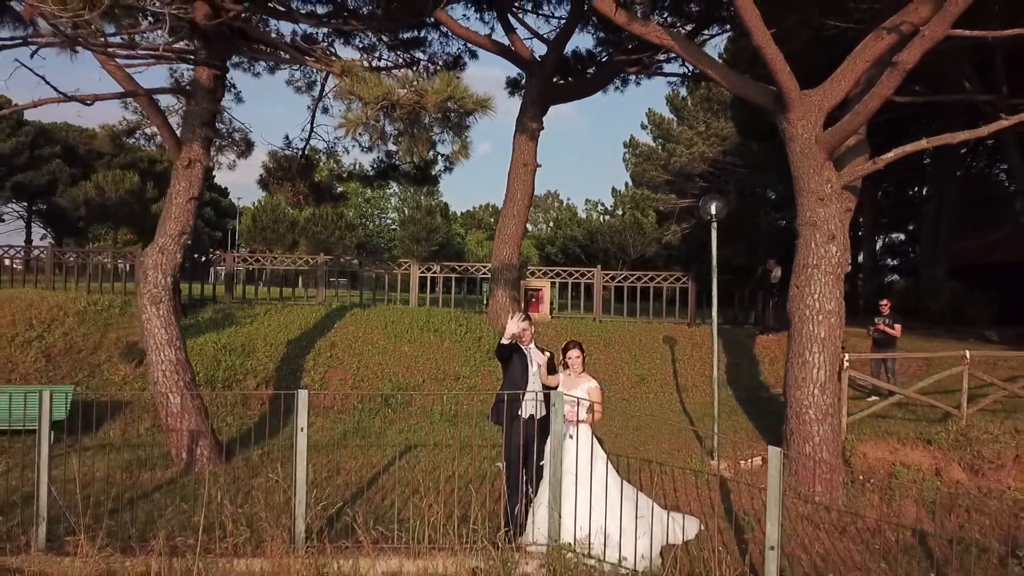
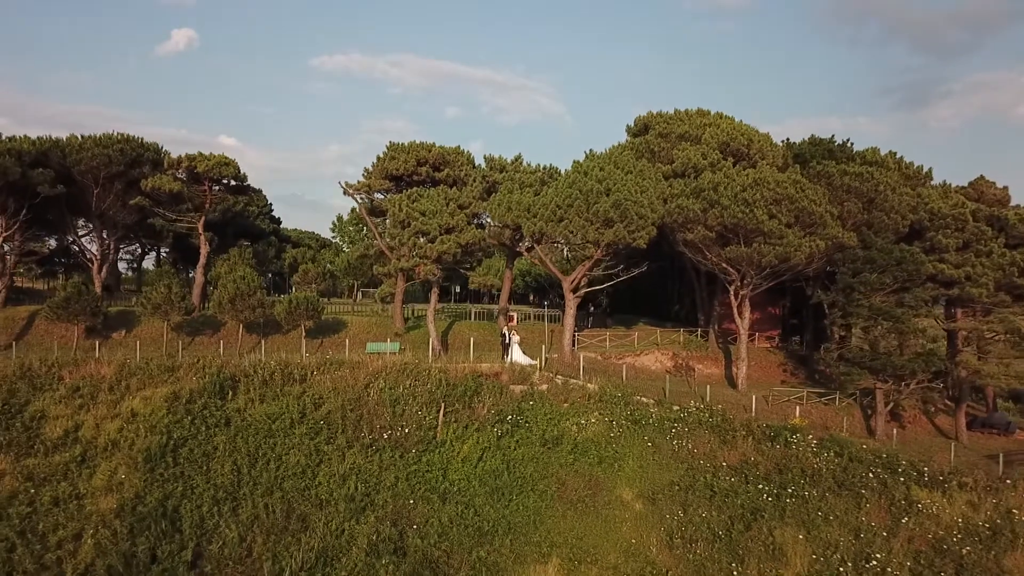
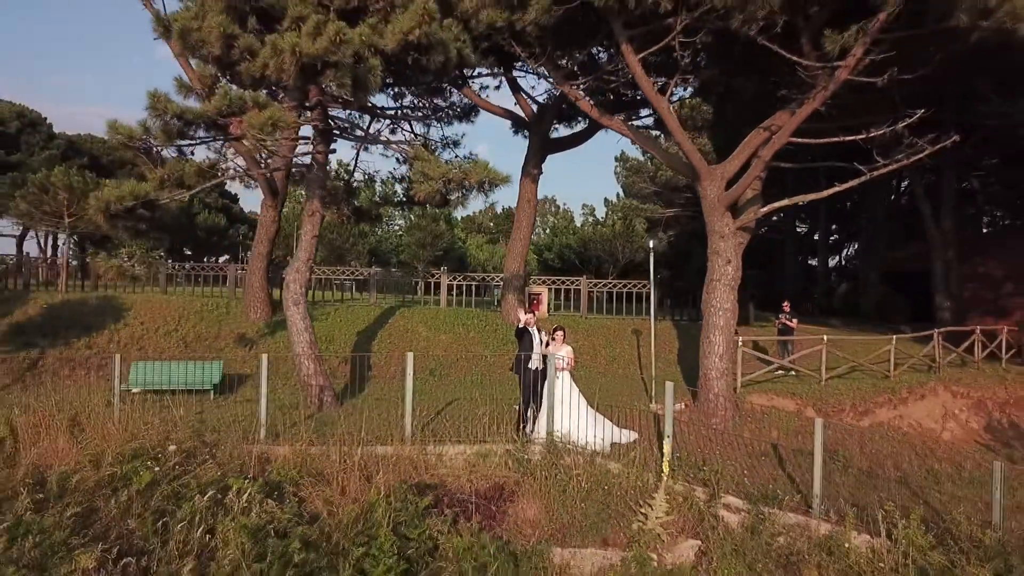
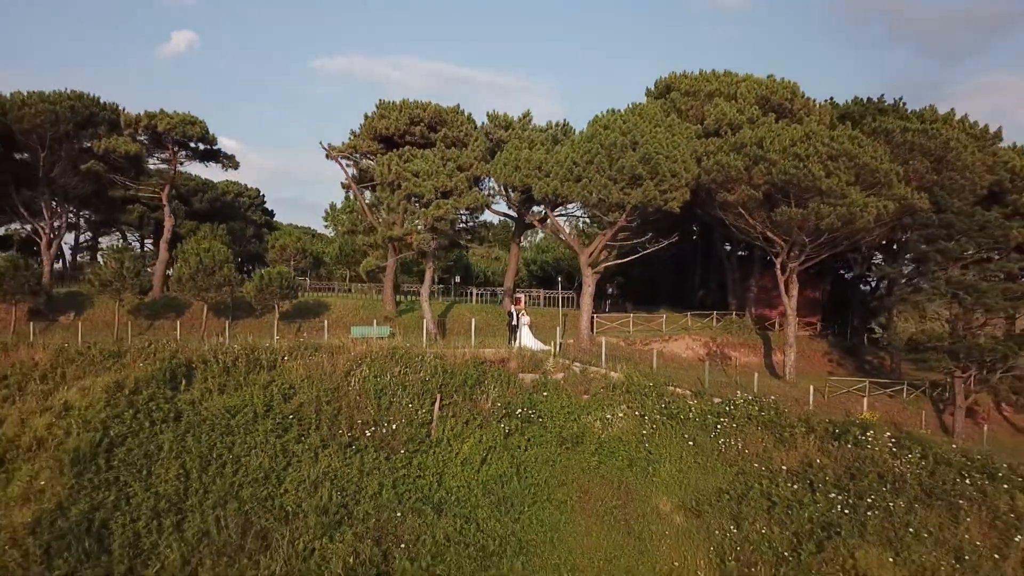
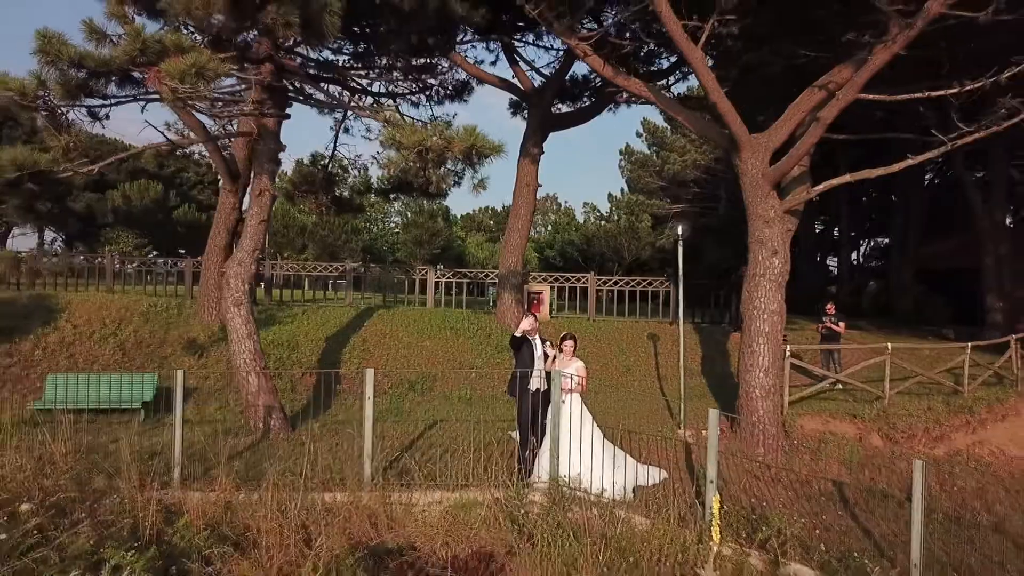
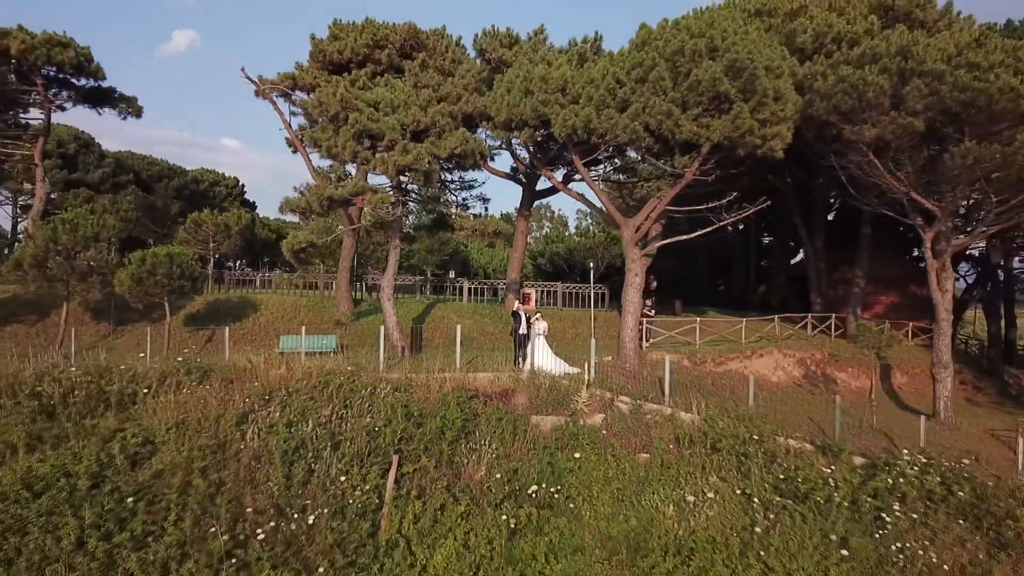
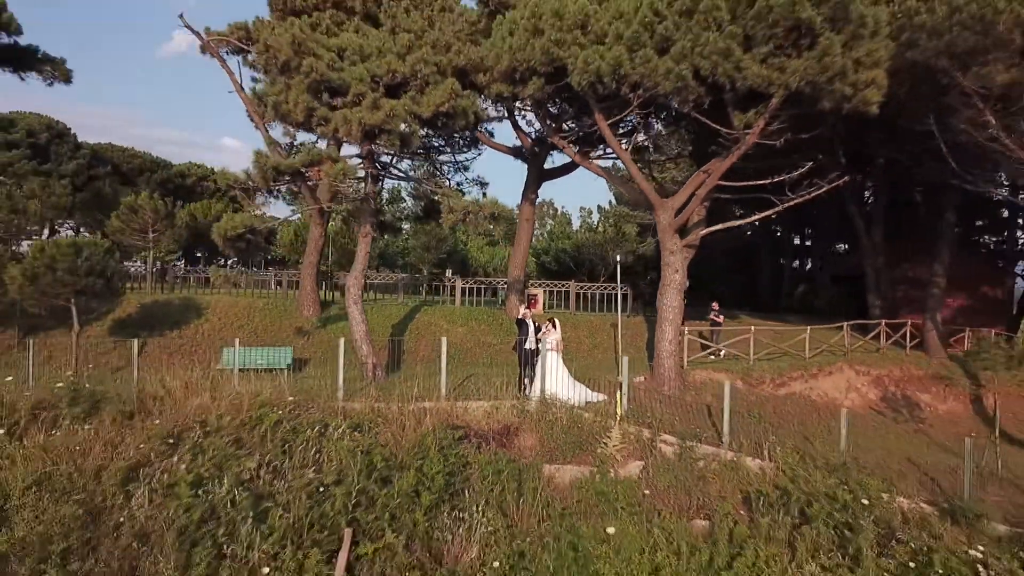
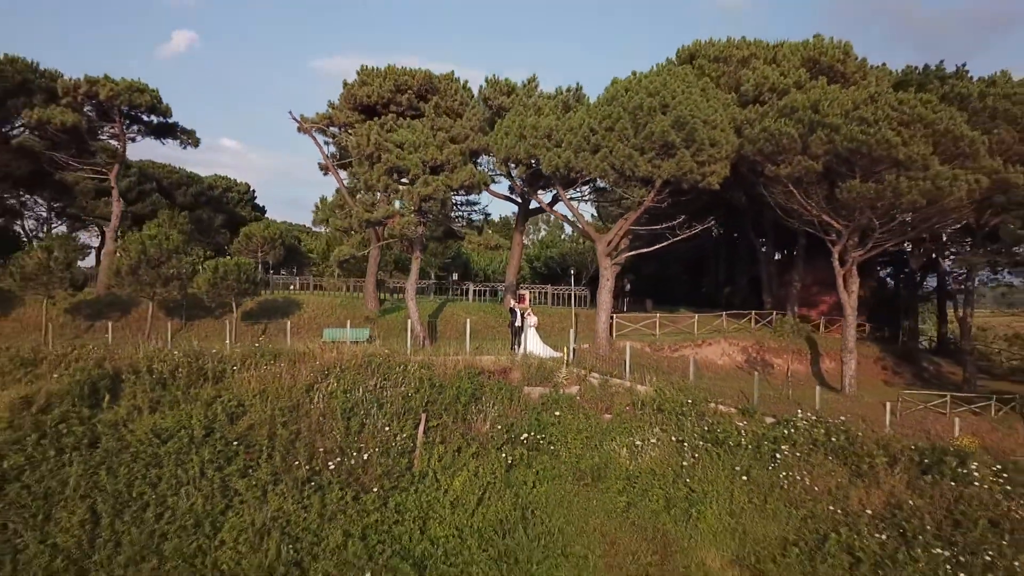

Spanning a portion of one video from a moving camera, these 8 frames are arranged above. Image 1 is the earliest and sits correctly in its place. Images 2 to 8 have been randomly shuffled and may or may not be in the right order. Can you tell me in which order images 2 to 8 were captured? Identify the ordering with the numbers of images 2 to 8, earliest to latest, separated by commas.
5, 3, 7, 6, 8, 4, 2
